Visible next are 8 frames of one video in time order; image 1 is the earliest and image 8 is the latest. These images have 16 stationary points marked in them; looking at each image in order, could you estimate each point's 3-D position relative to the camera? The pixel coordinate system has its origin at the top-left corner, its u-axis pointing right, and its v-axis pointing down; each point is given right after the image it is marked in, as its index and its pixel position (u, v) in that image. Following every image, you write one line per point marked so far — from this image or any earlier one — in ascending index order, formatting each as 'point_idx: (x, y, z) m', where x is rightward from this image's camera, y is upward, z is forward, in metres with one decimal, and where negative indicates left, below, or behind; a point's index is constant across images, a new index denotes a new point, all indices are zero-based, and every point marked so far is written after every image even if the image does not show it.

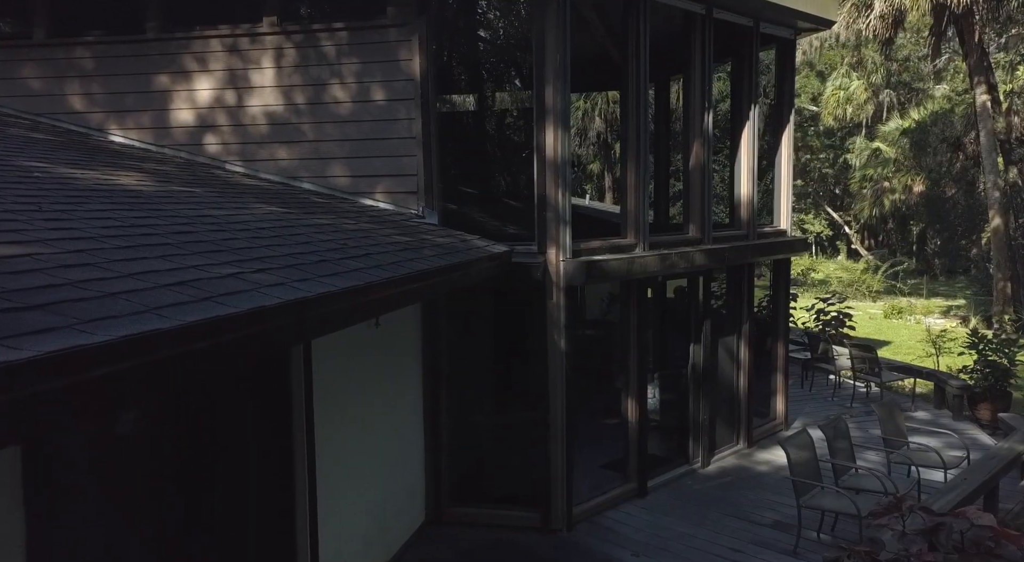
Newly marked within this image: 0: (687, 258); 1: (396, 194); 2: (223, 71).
0: (+1.6, +0.2, +8.3) m
1: (-1.0, +0.7, +7.6) m
2: (-2.4, +1.7, +7.6) m
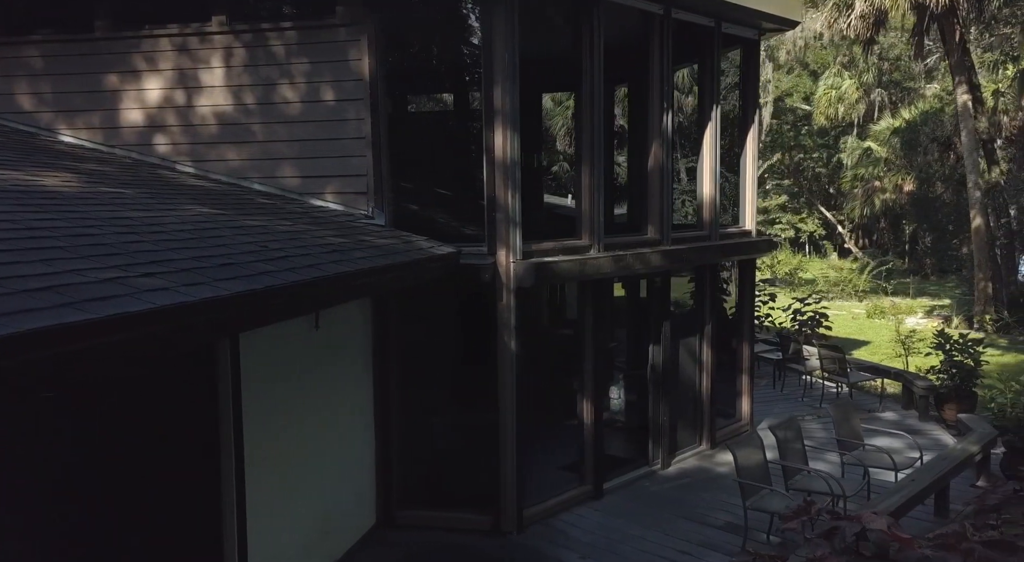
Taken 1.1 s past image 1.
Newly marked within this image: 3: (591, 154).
0: (+1.2, +0.2, +8.3) m
1: (-1.4, +0.7, +7.6) m
2: (-2.8, +1.7, +7.6) m
3: (+0.7, +1.1, +7.9) m
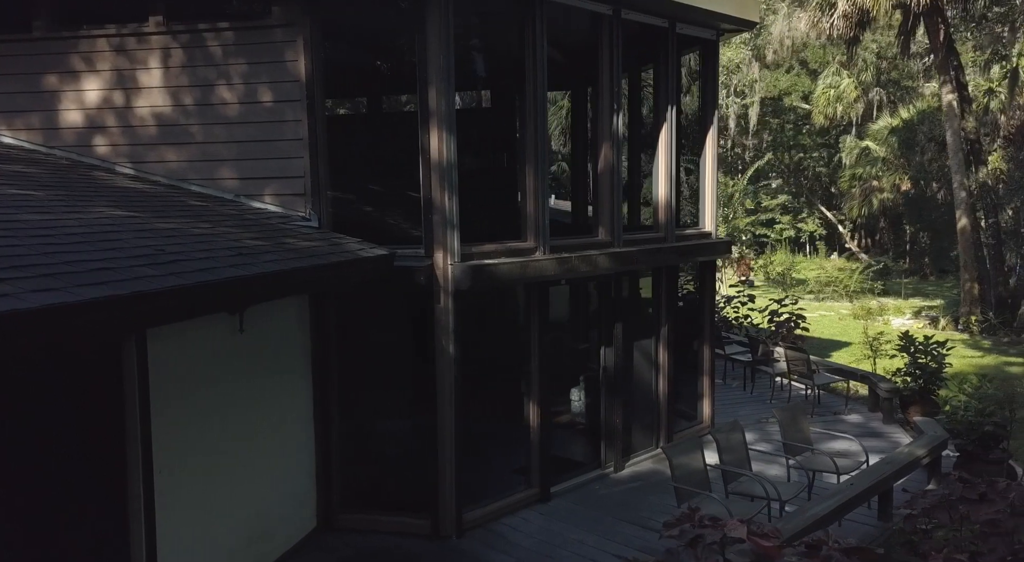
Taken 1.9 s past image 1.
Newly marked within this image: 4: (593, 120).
0: (+0.7, +0.2, +8.2) m
1: (-1.9, +0.7, +7.5) m
2: (-3.3, +1.7, +7.6) m
3: (+0.2, +1.1, +7.9) m
4: (+0.8, +1.5, +8.5) m
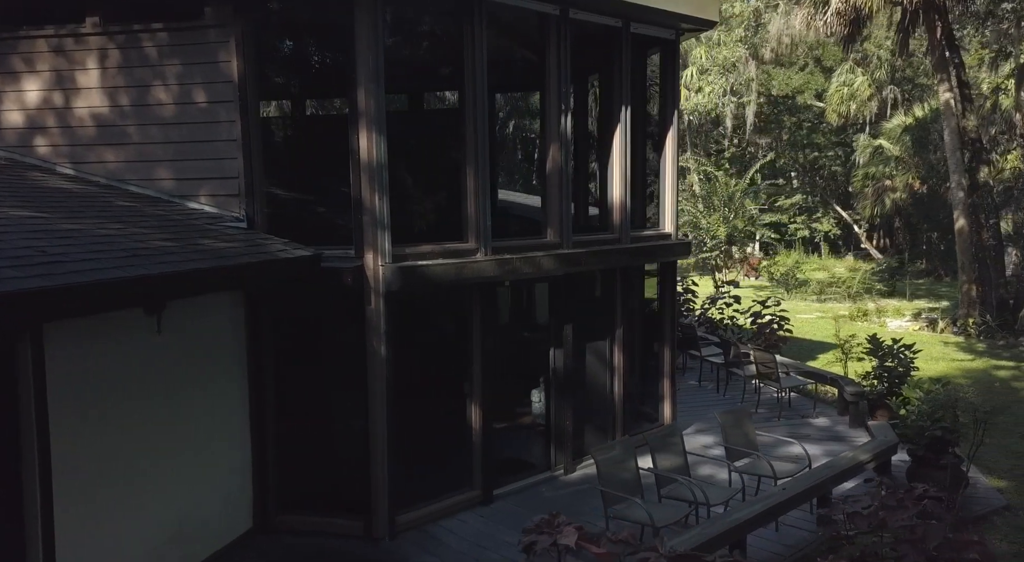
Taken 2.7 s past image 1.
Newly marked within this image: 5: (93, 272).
0: (+0.2, +0.2, +8.2) m
1: (-2.4, +0.7, +7.5) m
2: (-3.8, +1.7, +7.6) m
3: (-0.3, +1.1, +7.8) m
4: (+0.3, +1.5, +8.5) m
5: (-2.3, +0.1, +5.1) m
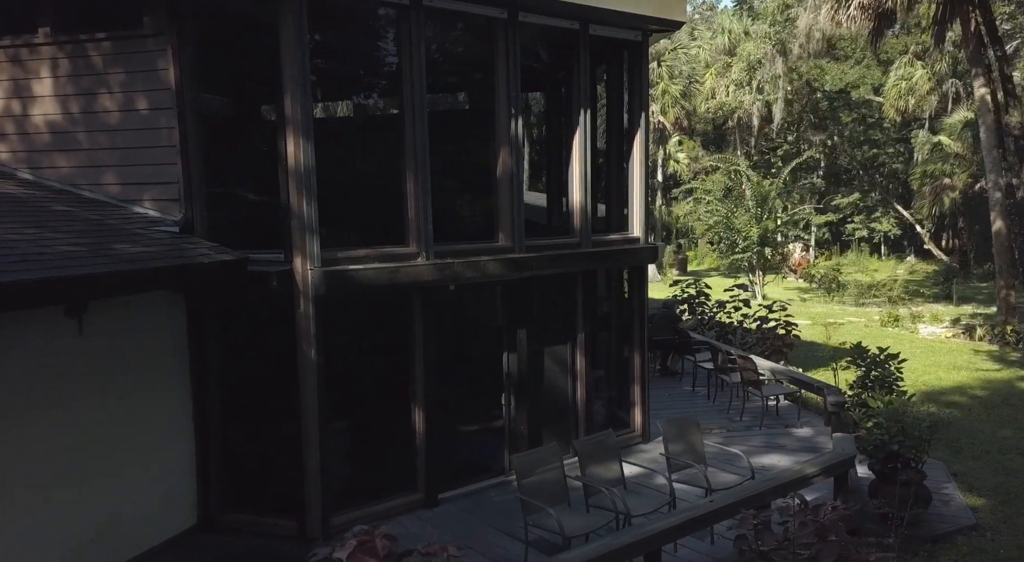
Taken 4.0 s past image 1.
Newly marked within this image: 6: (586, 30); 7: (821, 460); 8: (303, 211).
0: (-0.3, +0.1, +8.2) m
1: (-2.9, +0.7, +7.8) m
2: (-4.3, +1.7, +7.9) m
3: (-0.8, +1.0, +7.9) m
4: (-0.2, +1.4, +8.4) m
5: (-3.1, 0.0, +5.3) m
6: (+0.7, +2.5, +9.0) m
7: (+2.8, -1.6, +8.2) m
8: (-1.6, +0.6, +7.3) m
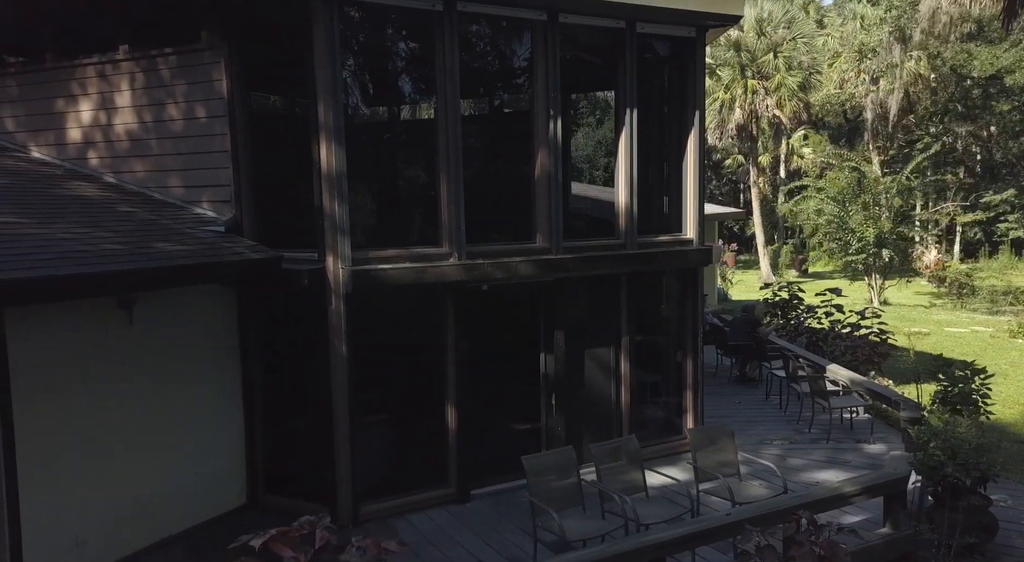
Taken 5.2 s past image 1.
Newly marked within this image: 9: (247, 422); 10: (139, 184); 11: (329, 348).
0: (0.0, +0.1, +8.3) m
1: (-2.7, +0.7, +8.3) m
2: (-4.0, +1.8, +8.7) m
3: (-0.6, +1.0, +8.0) m
4: (+0.2, +1.4, +8.5) m
5: (-3.2, +0.1, +6.0) m
6: (+1.2, +2.4, +8.9) m
7: (+3.0, -1.6, +7.8) m
8: (-1.5, +0.6, +7.6) m
9: (-2.4, -1.3, +8.4) m
10: (-3.5, +0.9, +8.7) m
11: (-1.5, -0.6, +7.8) m
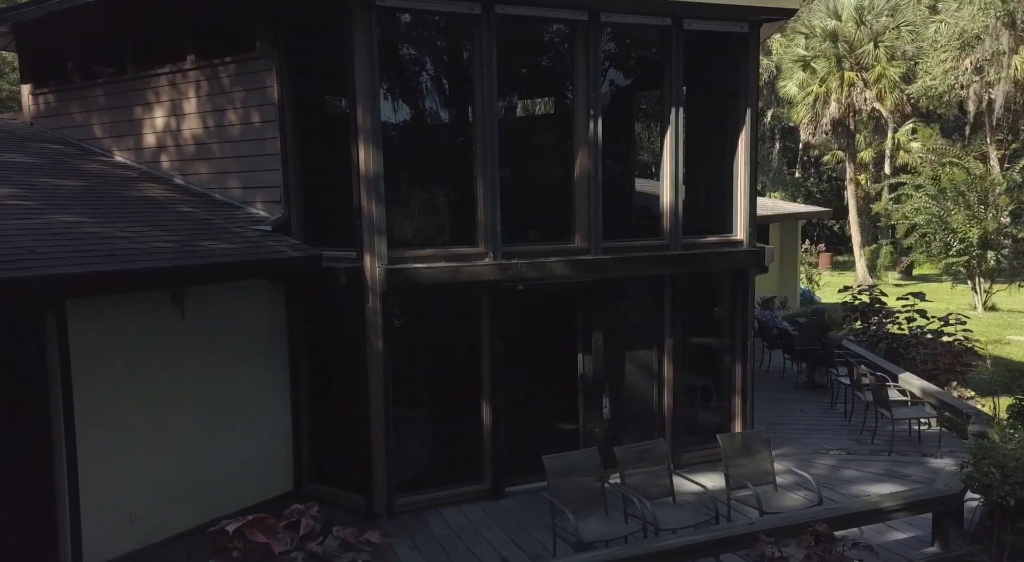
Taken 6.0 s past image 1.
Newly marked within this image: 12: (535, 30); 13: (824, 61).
0: (+0.3, +0.1, +8.3) m
1: (-2.3, +0.7, +8.7) m
2: (-3.5, +1.8, +9.3) m
3: (-0.3, +1.0, +8.2) m
4: (+0.5, +1.4, +8.5) m
5: (-3.2, +0.1, +6.5) m
6: (+1.6, +2.4, +8.8) m
7: (+3.2, -1.7, +7.4) m
8: (-1.2, +0.6, +7.9) m
9: (-2.1, -1.3, +8.7) m
10: (-3.1, +1.0, +9.2) m
11: (-1.2, -0.5, +8.1) m
12: (+0.2, +2.3, +8.3) m
13: (+6.7, +4.7, +19.9) m
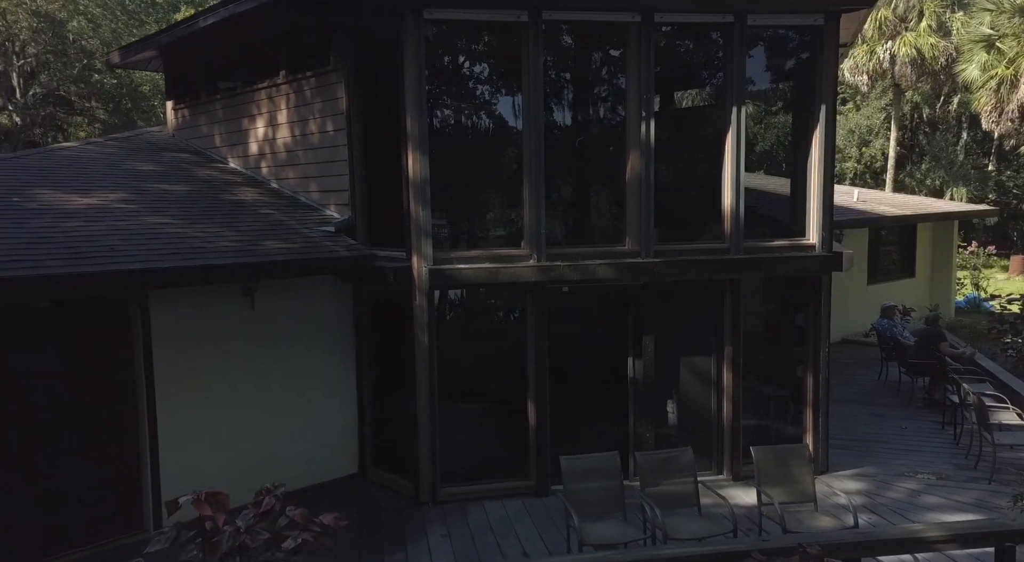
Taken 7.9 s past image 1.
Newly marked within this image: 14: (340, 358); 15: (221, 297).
0: (+0.7, +0.1, +8.4) m
1: (-1.7, +0.8, +9.4) m
2: (-2.7, +1.9, +10.2) m
3: (+0.2, +1.0, +8.3) m
4: (+1.0, +1.4, +8.5) m
5: (-3.1, +0.1, +7.4) m
6: (+2.2, +2.4, +8.5) m
7: (+3.3, -1.8, +6.8) m
8: (-0.8, +0.6, +8.3) m
9: (-1.5, -1.2, +9.4) m
10: (-2.4, +1.0, +10.0) m
11: (-0.9, -0.5, +8.5) m
12: (+0.7, +2.2, +8.3) m
13: (+9.9, +4.6, +18.0) m
14: (-1.7, -0.8, +9.2) m
15: (-2.6, -0.1, +8.5) m
